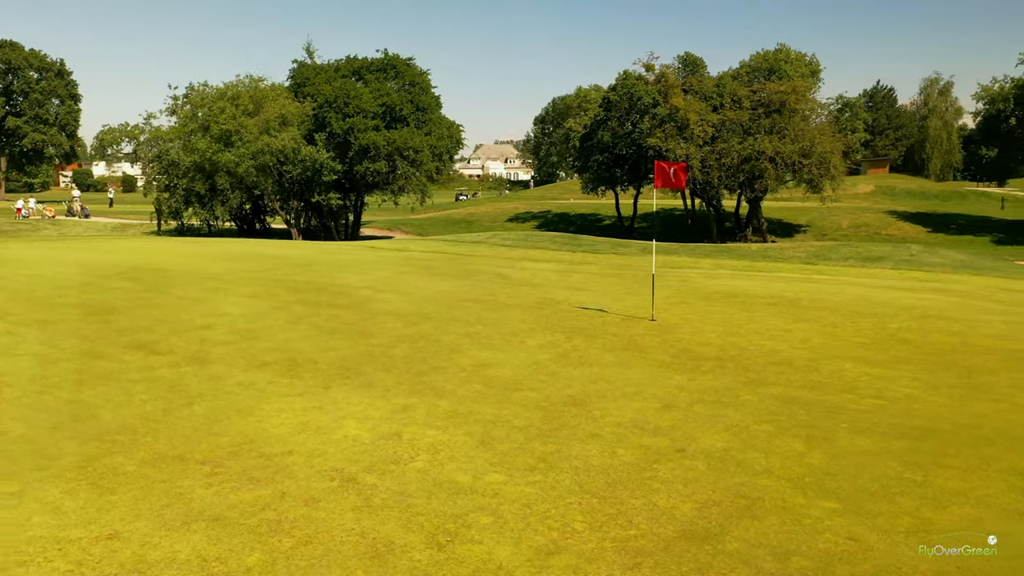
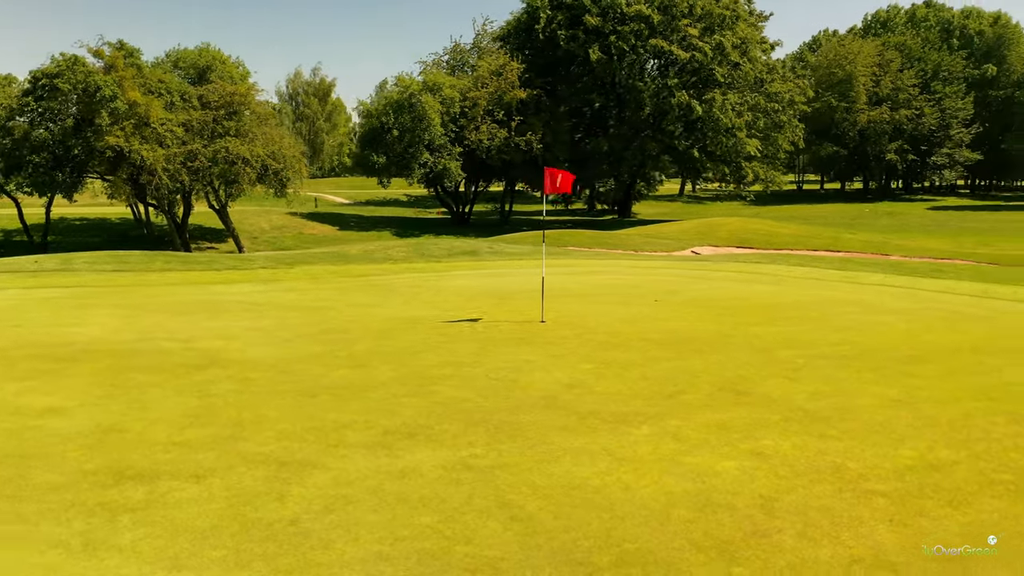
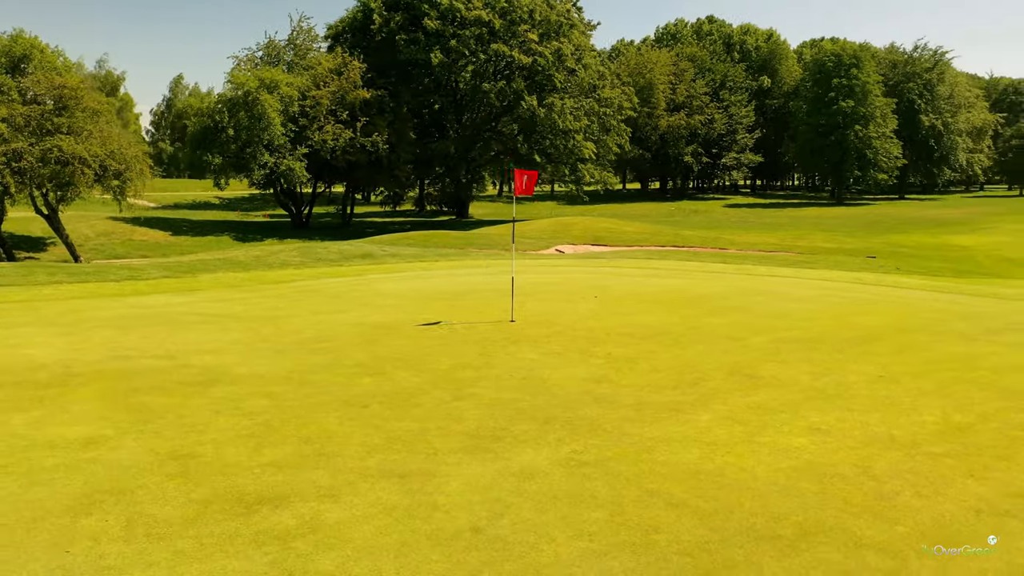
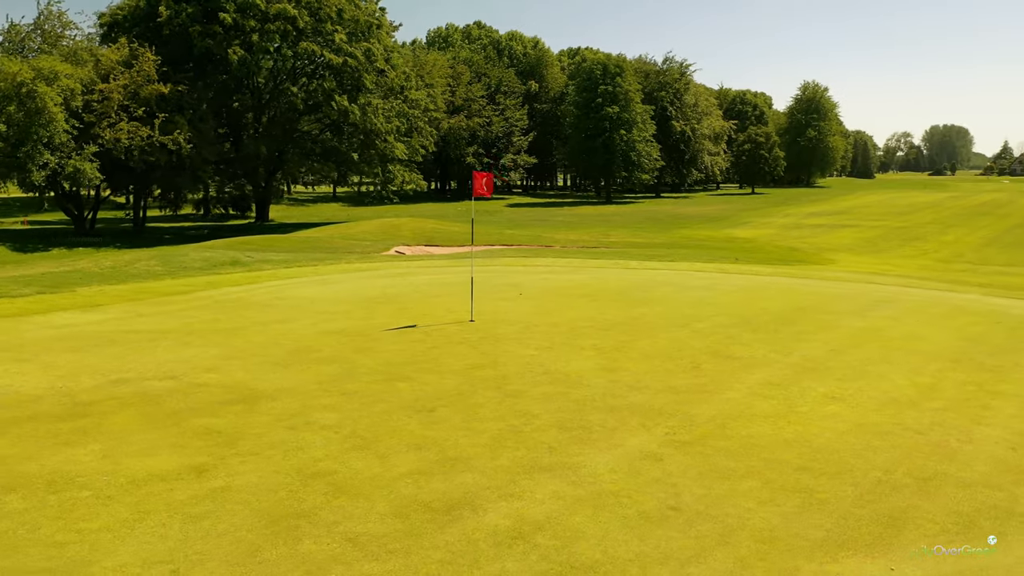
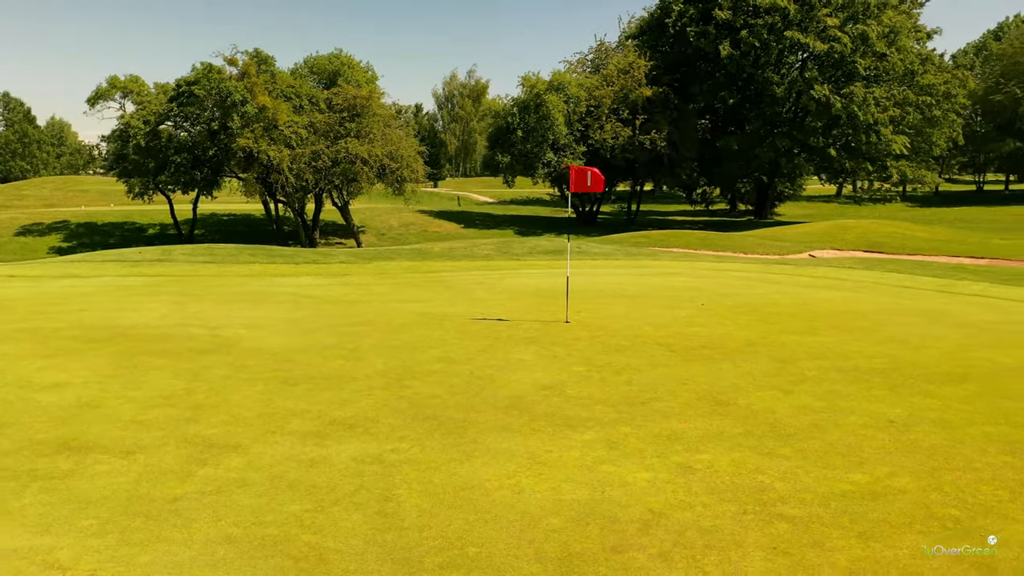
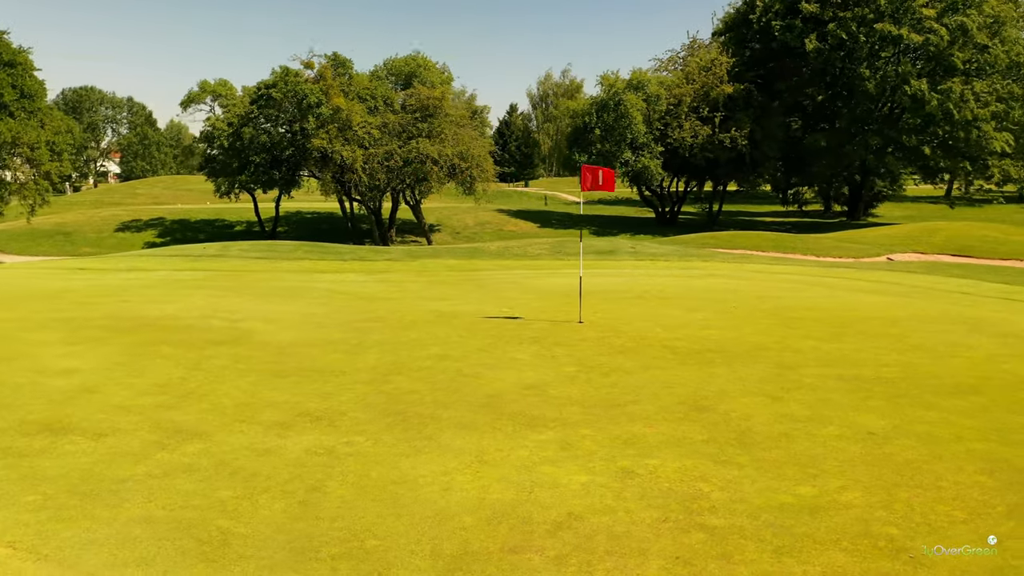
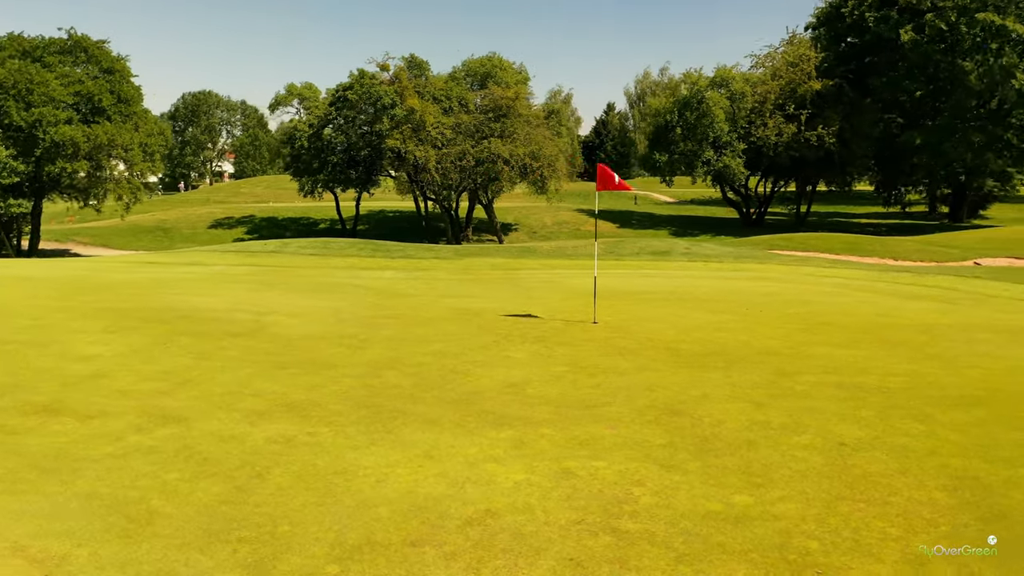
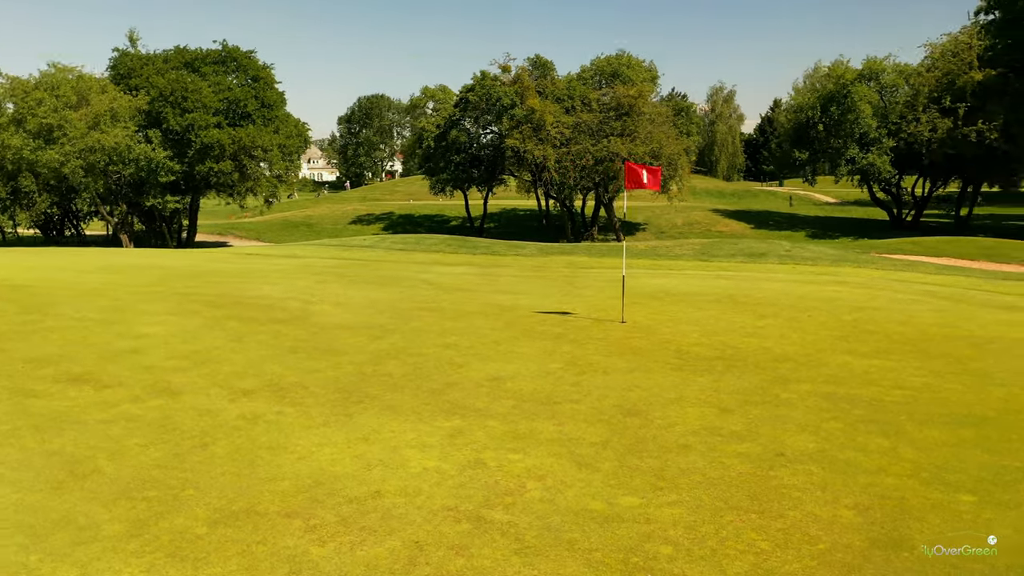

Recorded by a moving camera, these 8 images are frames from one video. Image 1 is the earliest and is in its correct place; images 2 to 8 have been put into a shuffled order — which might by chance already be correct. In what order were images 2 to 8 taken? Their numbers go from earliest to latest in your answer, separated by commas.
8, 7, 6, 5, 2, 3, 4
